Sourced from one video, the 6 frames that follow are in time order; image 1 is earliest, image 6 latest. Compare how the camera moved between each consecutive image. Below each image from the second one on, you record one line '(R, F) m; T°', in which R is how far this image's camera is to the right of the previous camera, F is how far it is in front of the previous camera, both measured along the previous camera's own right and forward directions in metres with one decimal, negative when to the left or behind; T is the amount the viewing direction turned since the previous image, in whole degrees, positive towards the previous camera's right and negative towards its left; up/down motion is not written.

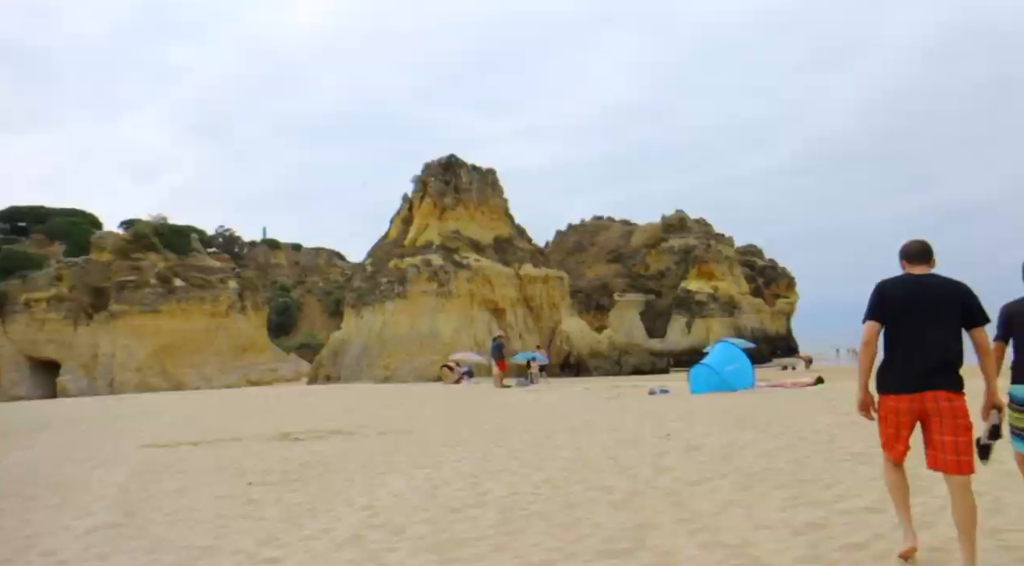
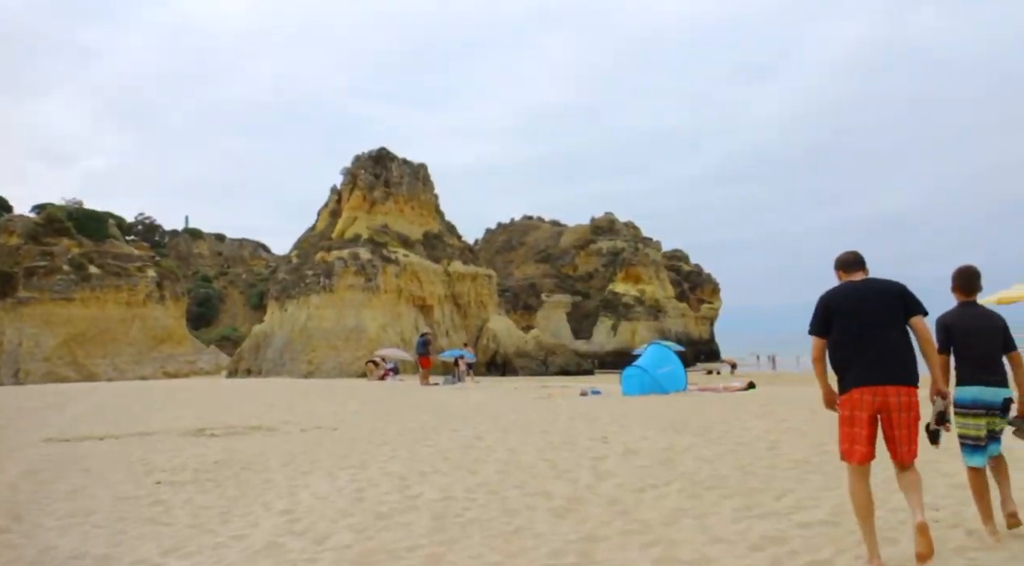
(-0.1, +0.3) m; +5°
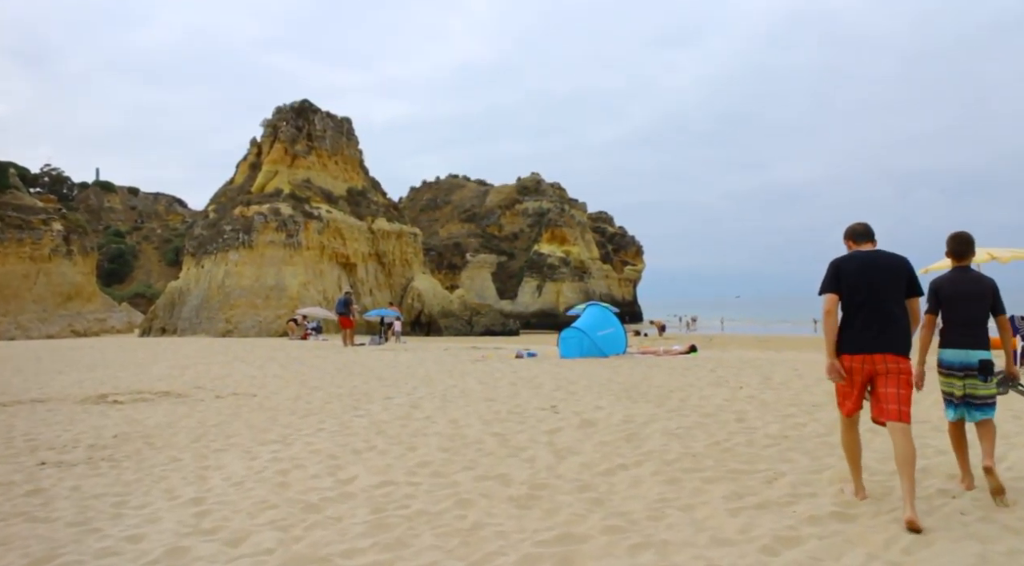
(-0.2, +0.8) m; +6°
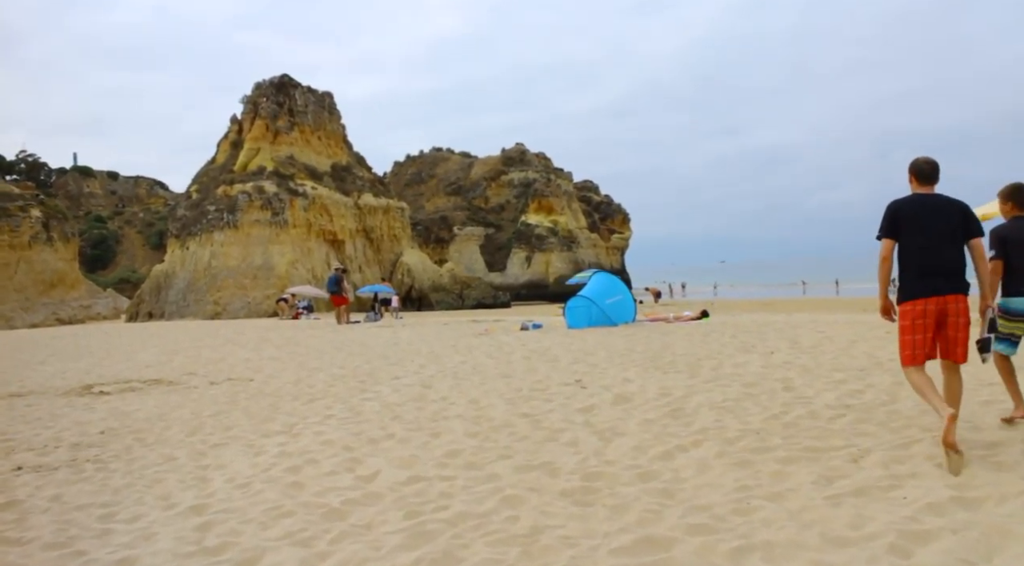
(-0.3, +0.6) m; +1°
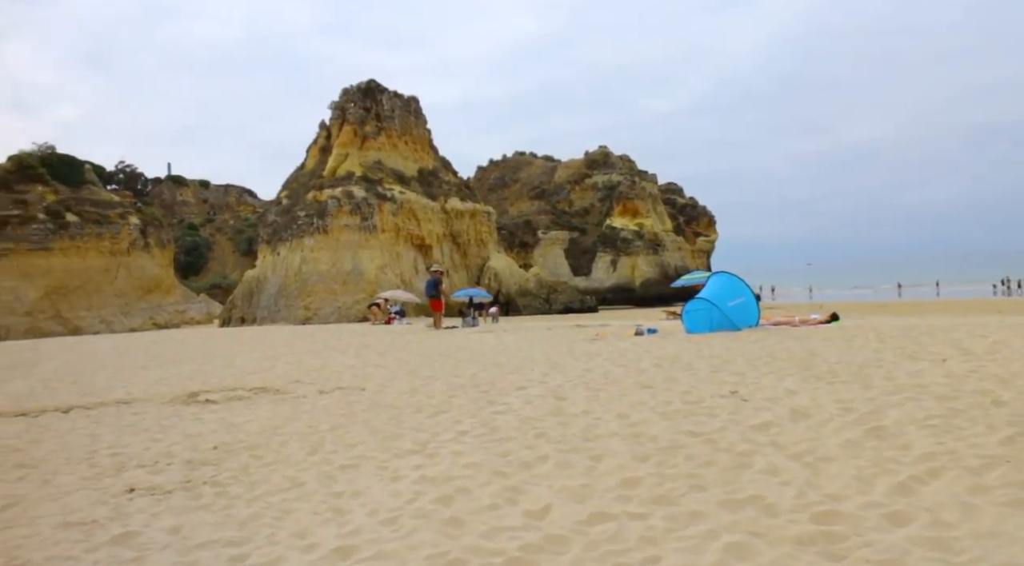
(-0.5, +0.7) m; -6°
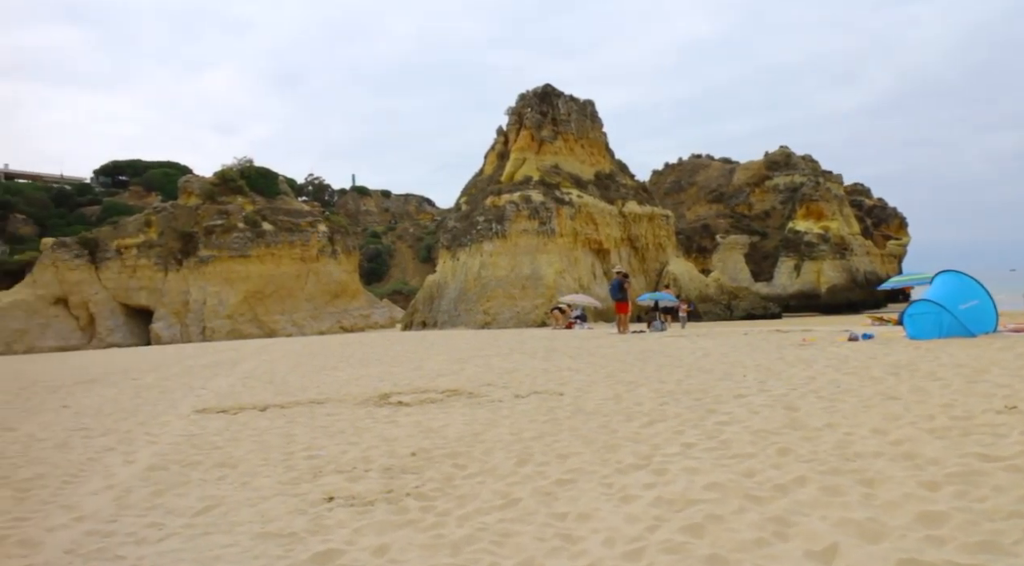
(-0.3, +0.6) m; -13°
